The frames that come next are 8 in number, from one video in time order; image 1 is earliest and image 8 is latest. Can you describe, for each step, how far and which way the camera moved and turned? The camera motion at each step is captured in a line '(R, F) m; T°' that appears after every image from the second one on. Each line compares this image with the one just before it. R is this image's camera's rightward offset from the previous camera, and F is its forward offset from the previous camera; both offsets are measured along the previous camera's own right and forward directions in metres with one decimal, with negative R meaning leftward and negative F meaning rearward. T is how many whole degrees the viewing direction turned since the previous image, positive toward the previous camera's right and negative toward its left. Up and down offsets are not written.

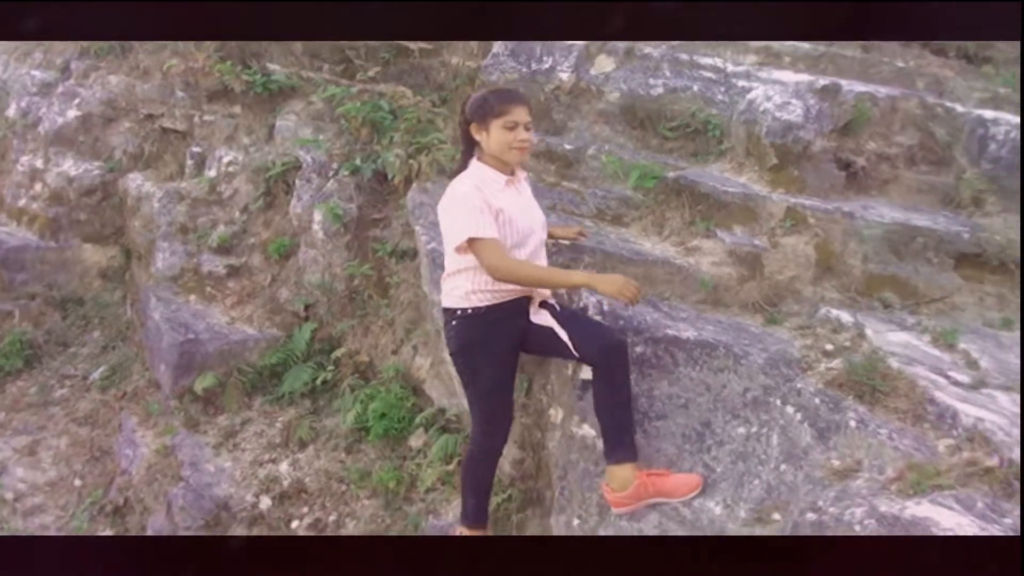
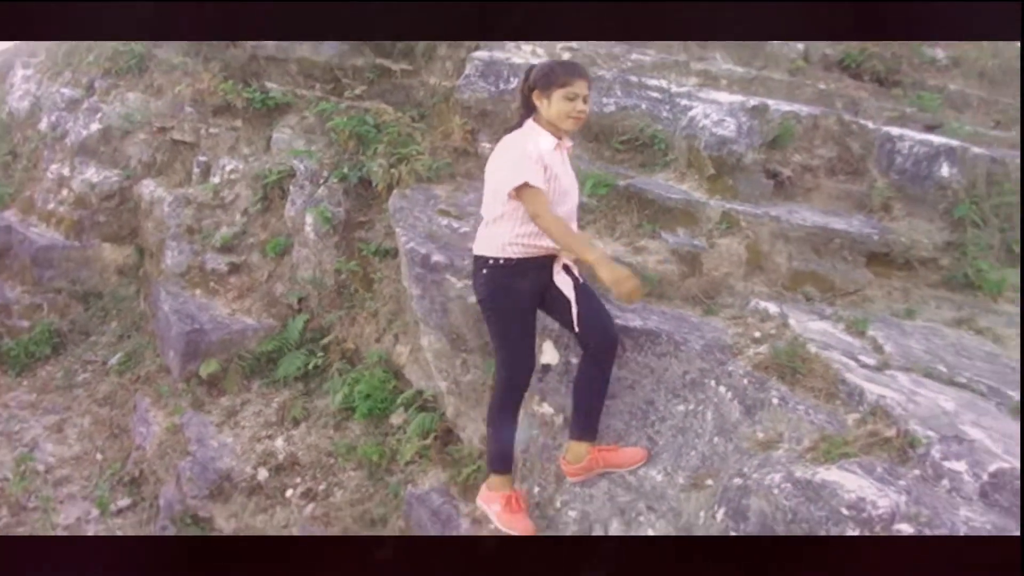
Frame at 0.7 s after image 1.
(+0.1, -0.4) m; 0°
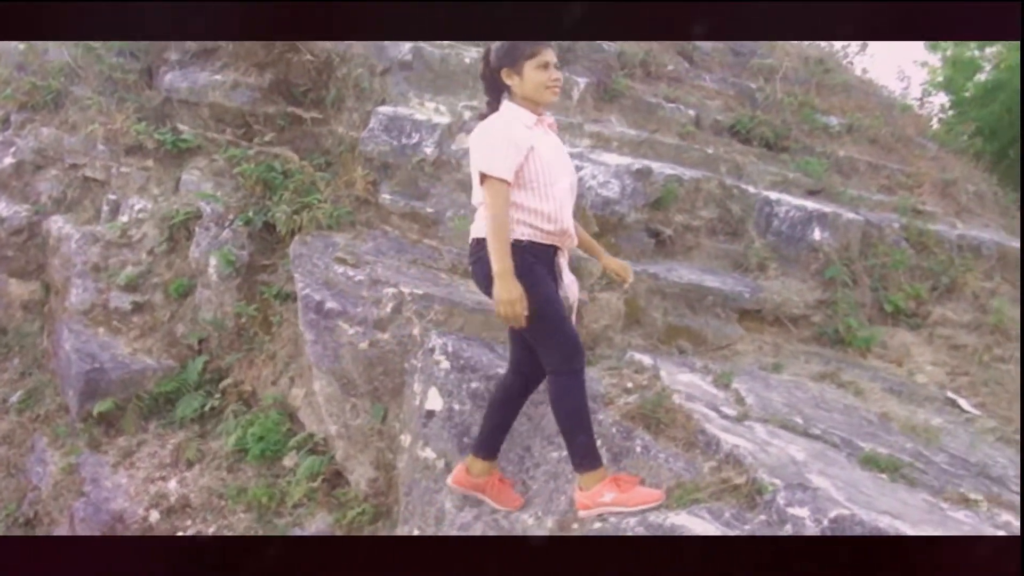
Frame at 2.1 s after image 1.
(+0.2, -0.1) m; +4°
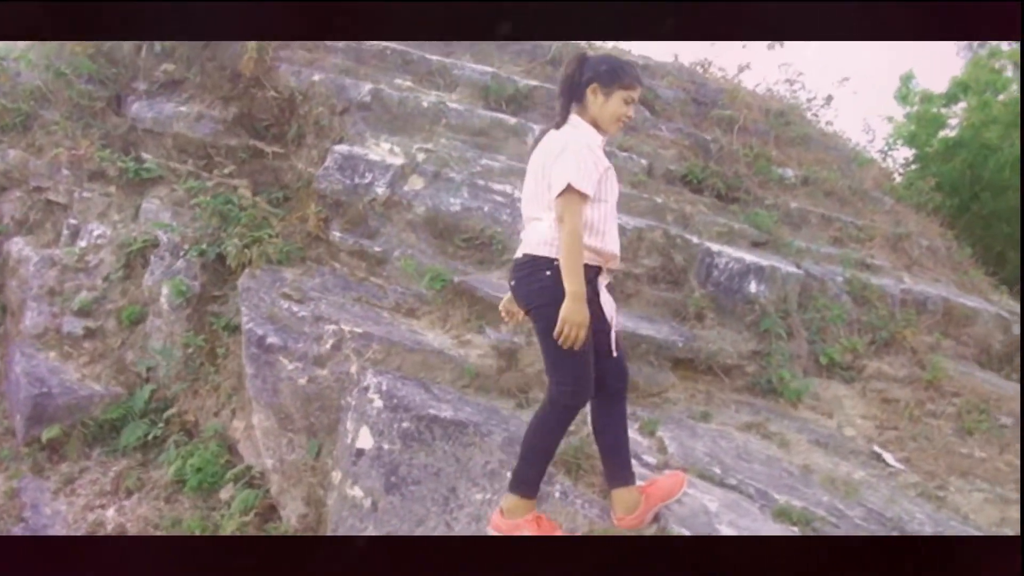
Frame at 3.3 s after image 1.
(+0.2, -0.1) m; +1°
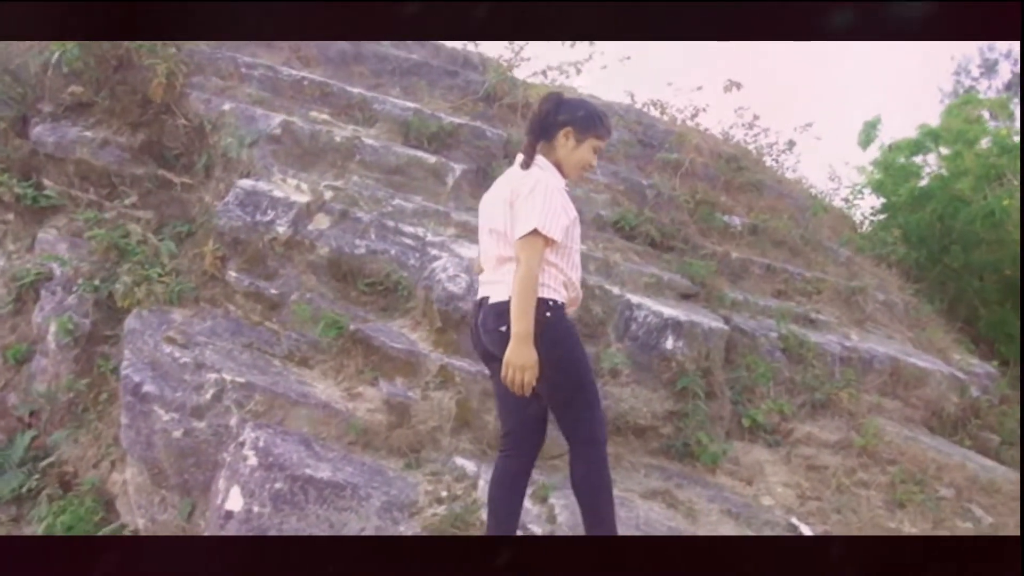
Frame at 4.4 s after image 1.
(+0.3, +0.2) m; 0°
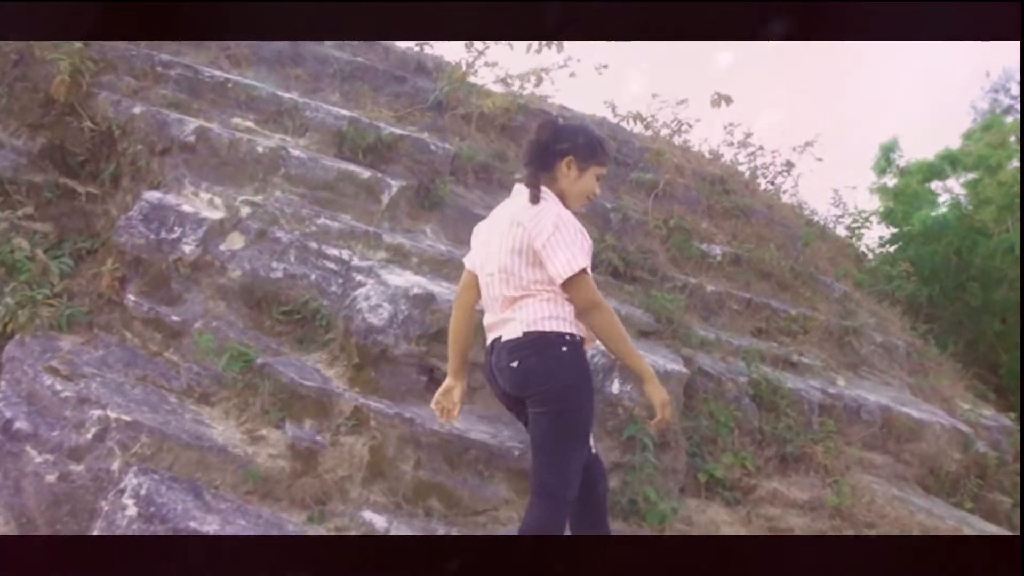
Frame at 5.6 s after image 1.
(+0.3, +0.4) m; -1°
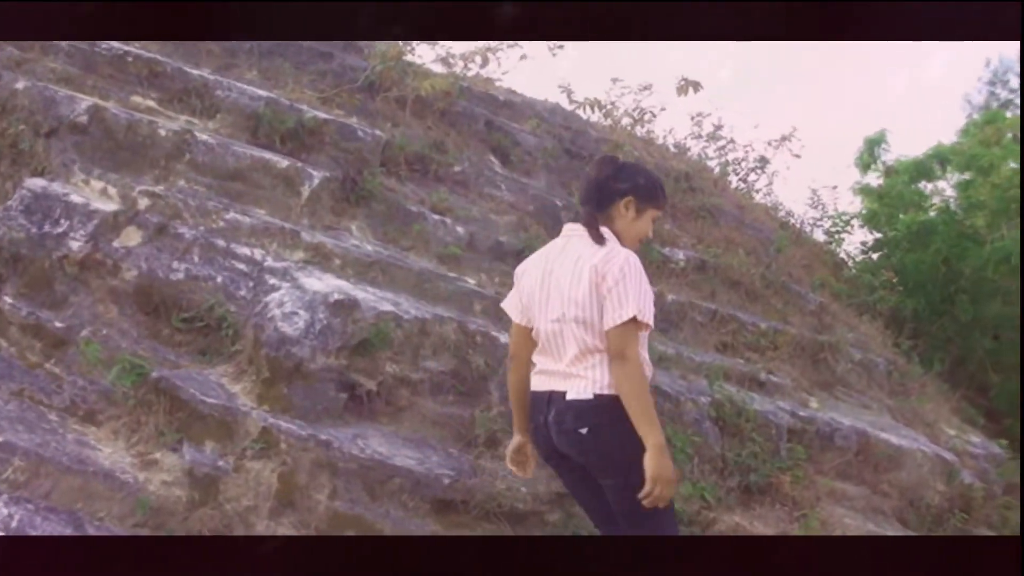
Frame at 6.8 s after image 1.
(+0.1, +0.4) m; +1°
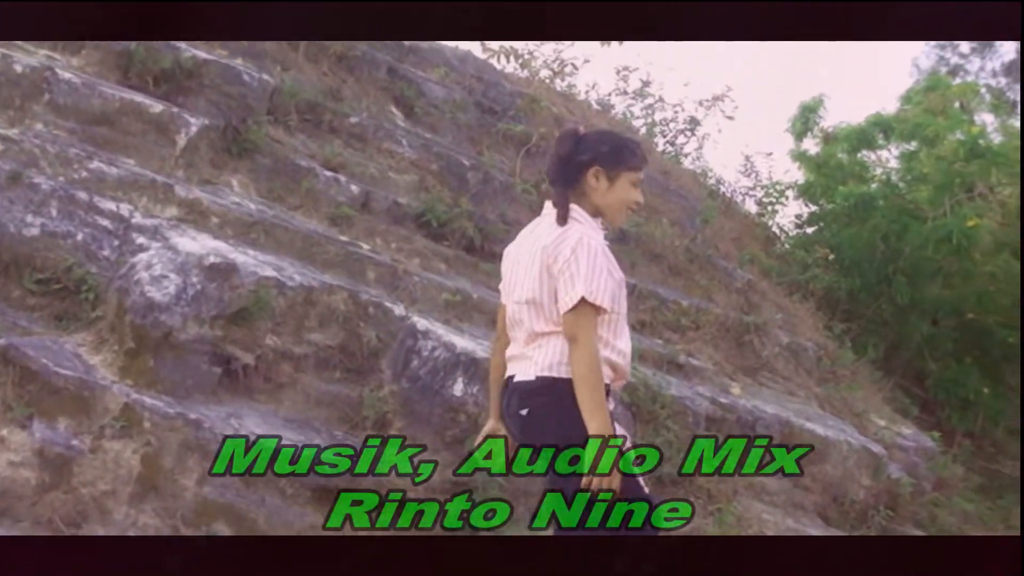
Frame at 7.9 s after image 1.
(+0.2, +0.3) m; +2°
